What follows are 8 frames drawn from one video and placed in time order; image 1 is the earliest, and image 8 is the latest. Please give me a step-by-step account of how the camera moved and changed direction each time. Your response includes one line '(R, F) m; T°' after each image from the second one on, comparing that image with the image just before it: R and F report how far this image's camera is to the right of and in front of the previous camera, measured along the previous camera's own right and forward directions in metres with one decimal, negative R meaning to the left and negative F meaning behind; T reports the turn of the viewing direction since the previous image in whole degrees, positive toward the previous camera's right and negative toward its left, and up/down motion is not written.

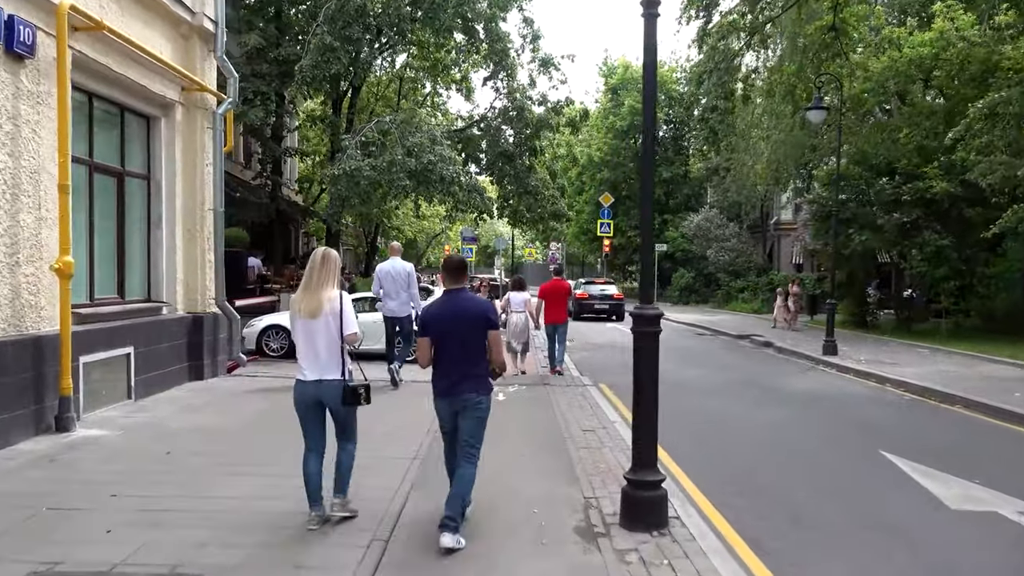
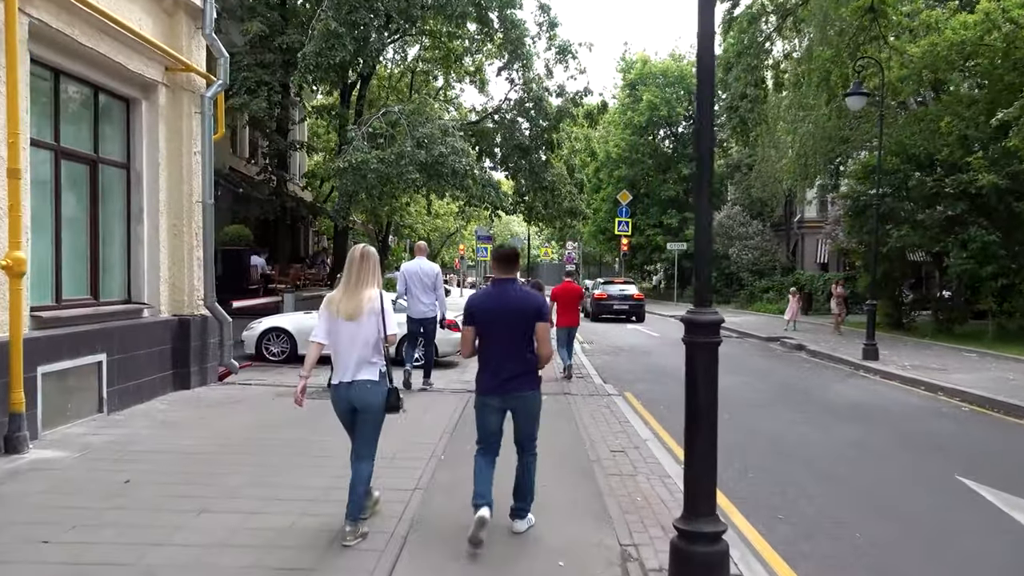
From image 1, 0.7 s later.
(0.0, +1.0) m; -1°
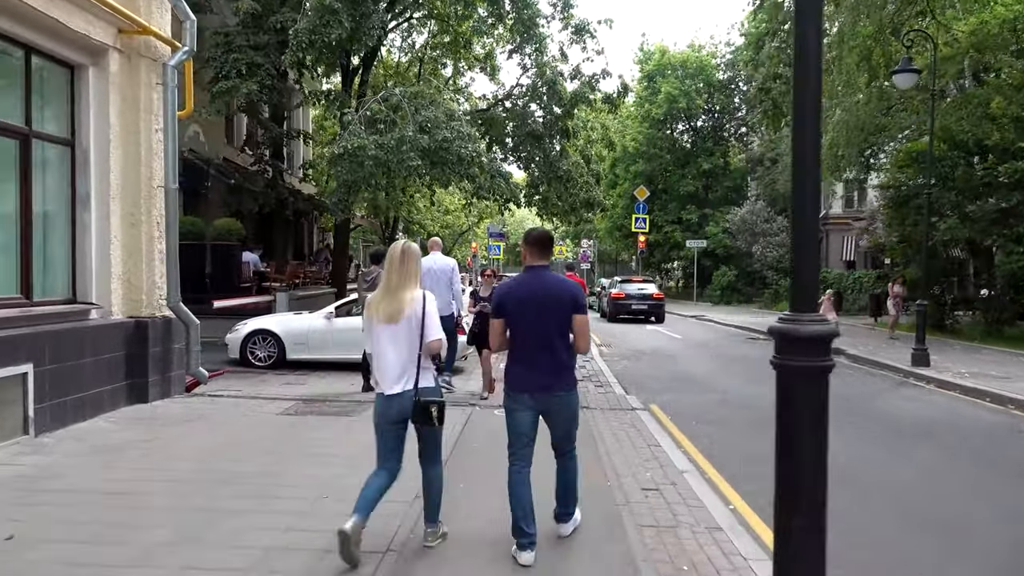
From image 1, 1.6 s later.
(+0.1, +1.4) m; -1°
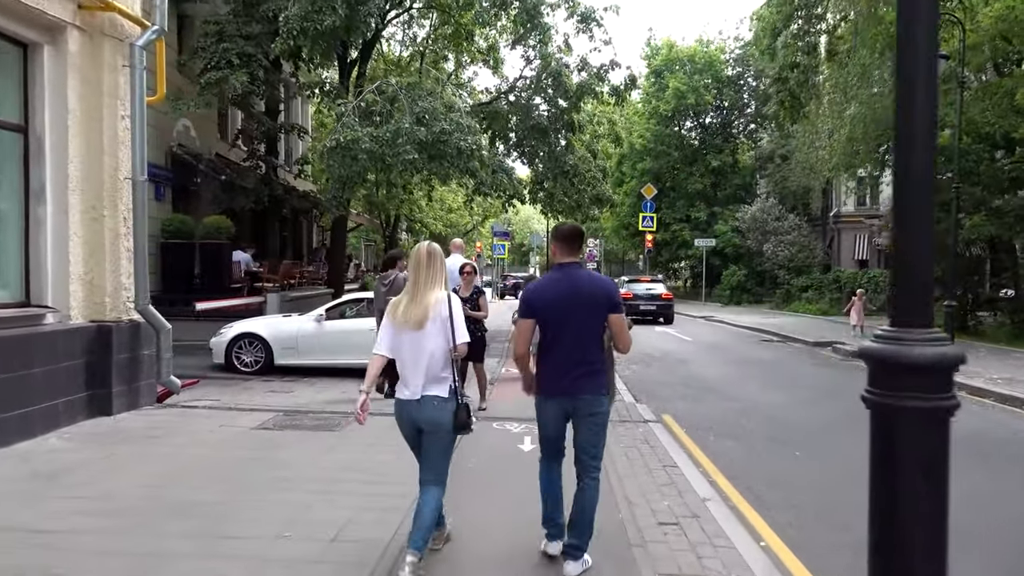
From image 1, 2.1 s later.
(+0.1, +0.8) m; 0°
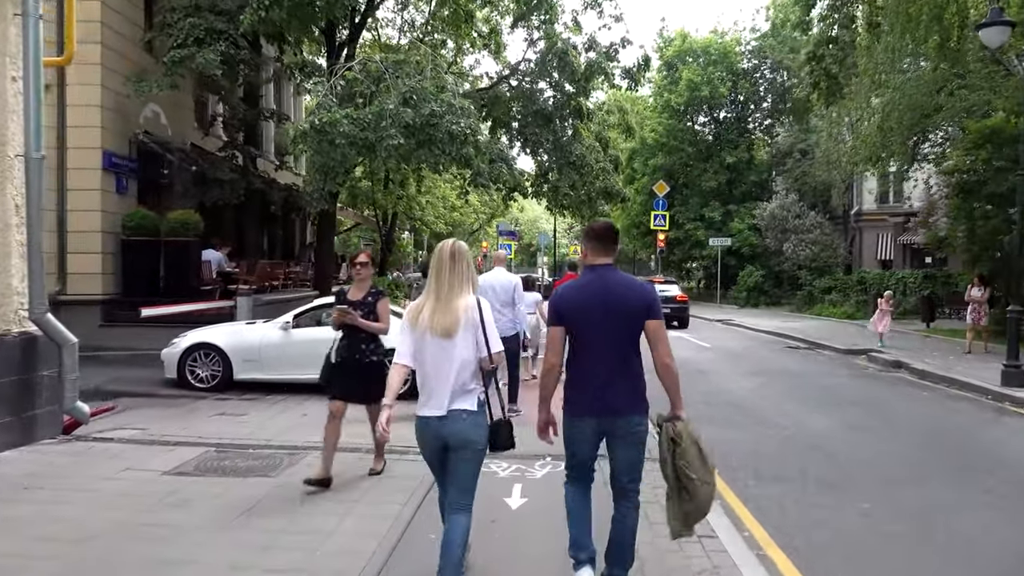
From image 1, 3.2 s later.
(+0.2, +1.6) m; -1°
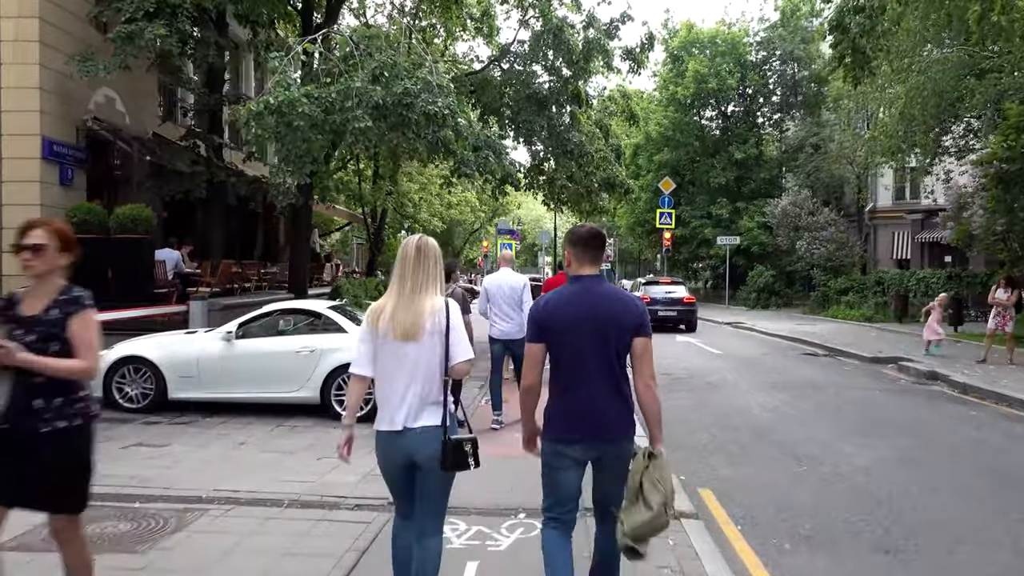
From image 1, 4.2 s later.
(+0.3, +1.5) m; 0°
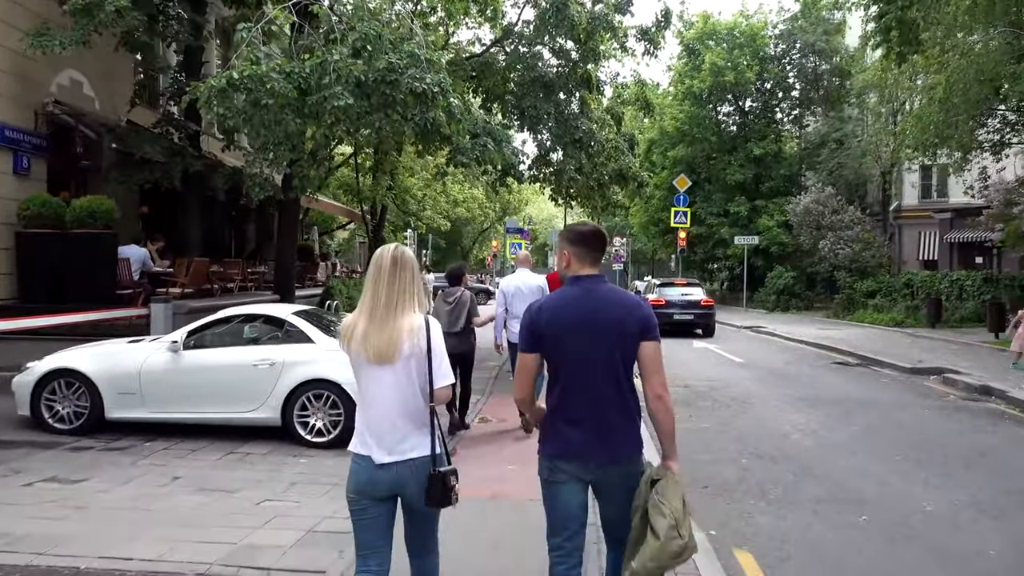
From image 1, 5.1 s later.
(+0.2, +1.3) m; -1°
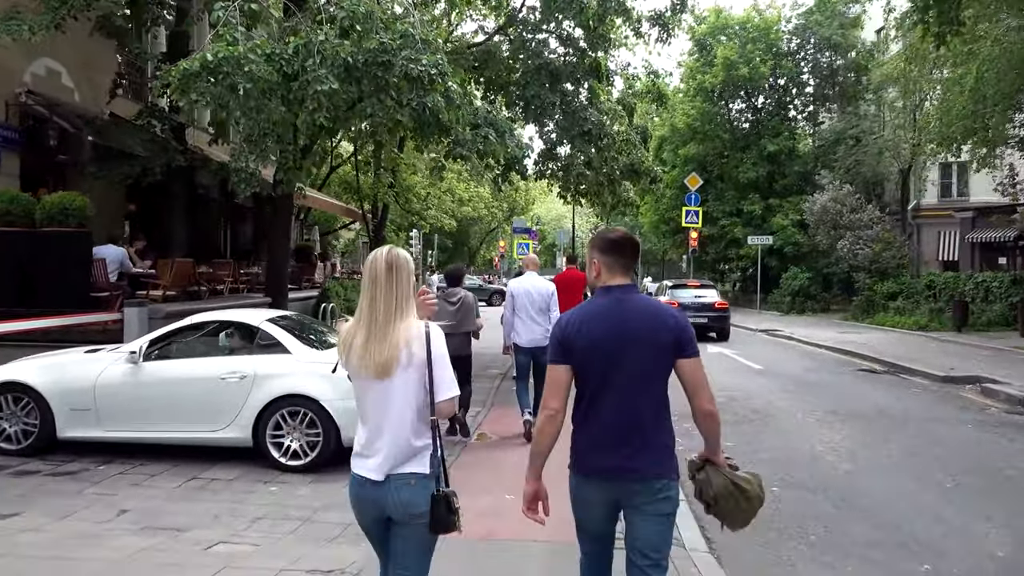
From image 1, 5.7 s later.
(+0.1, +0.9) m; -1°
